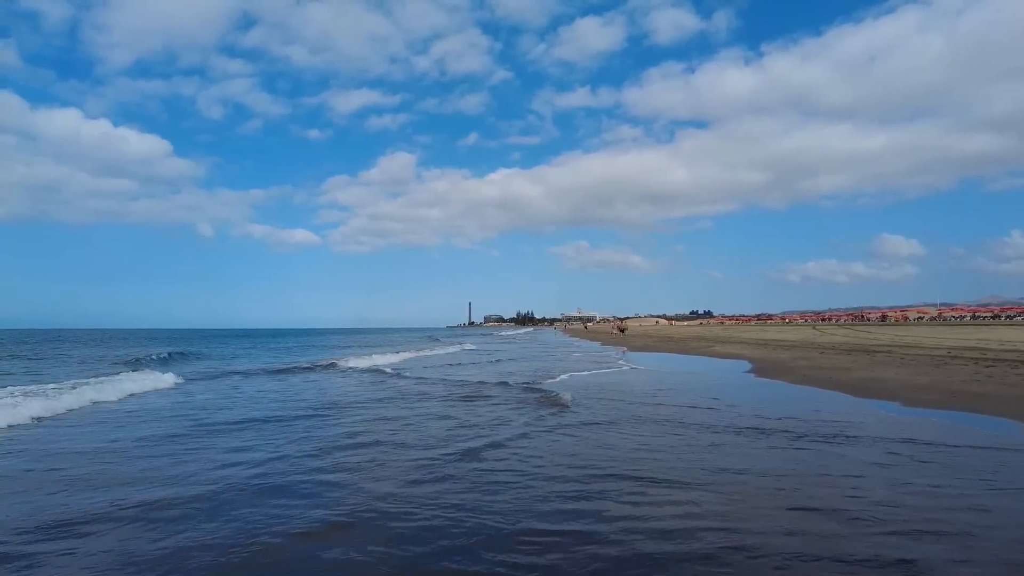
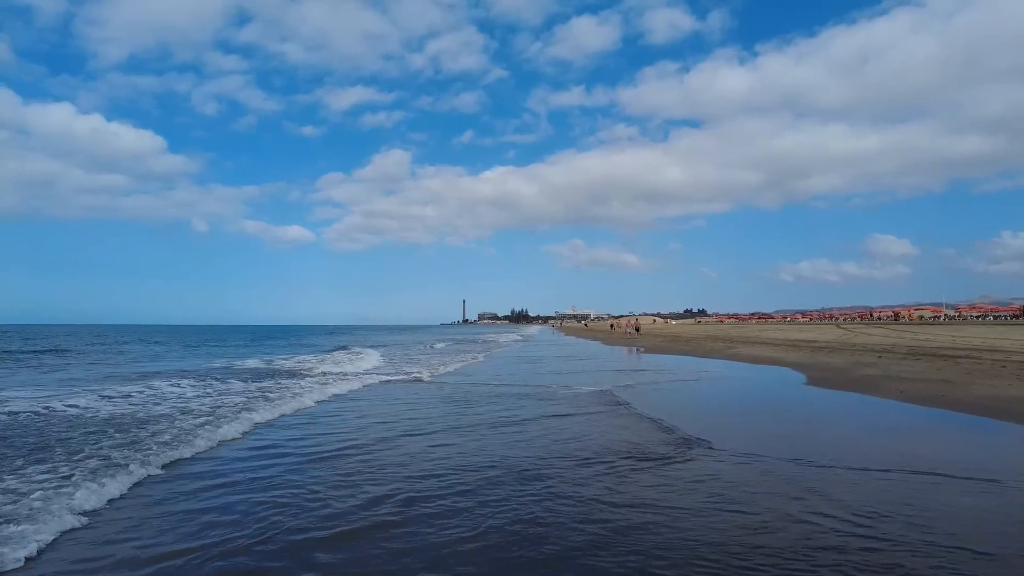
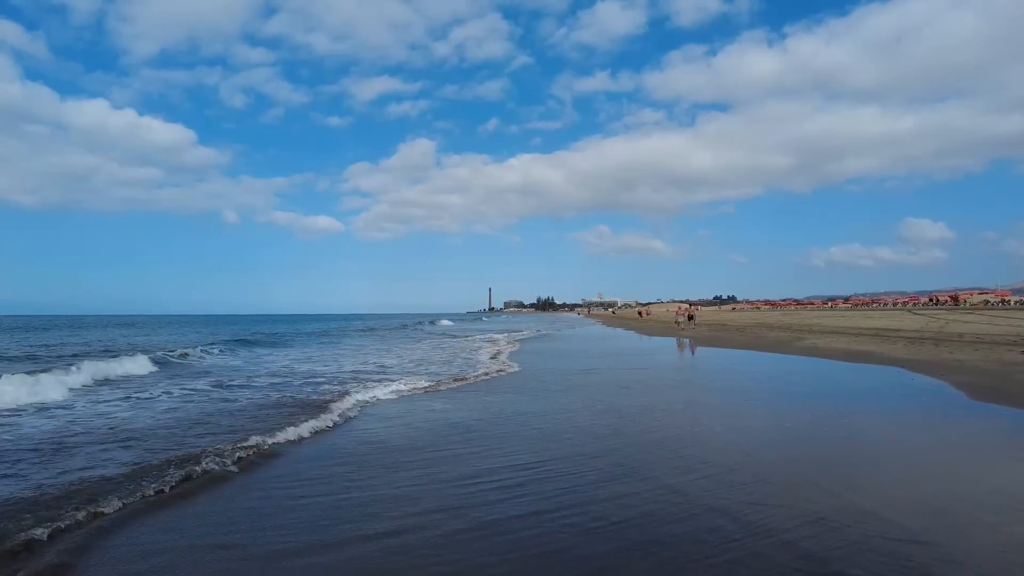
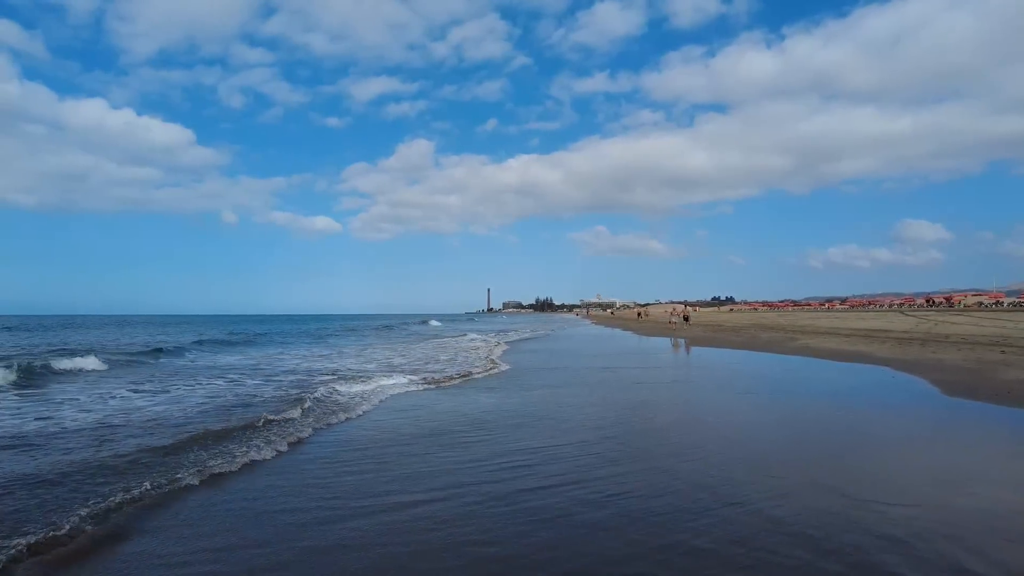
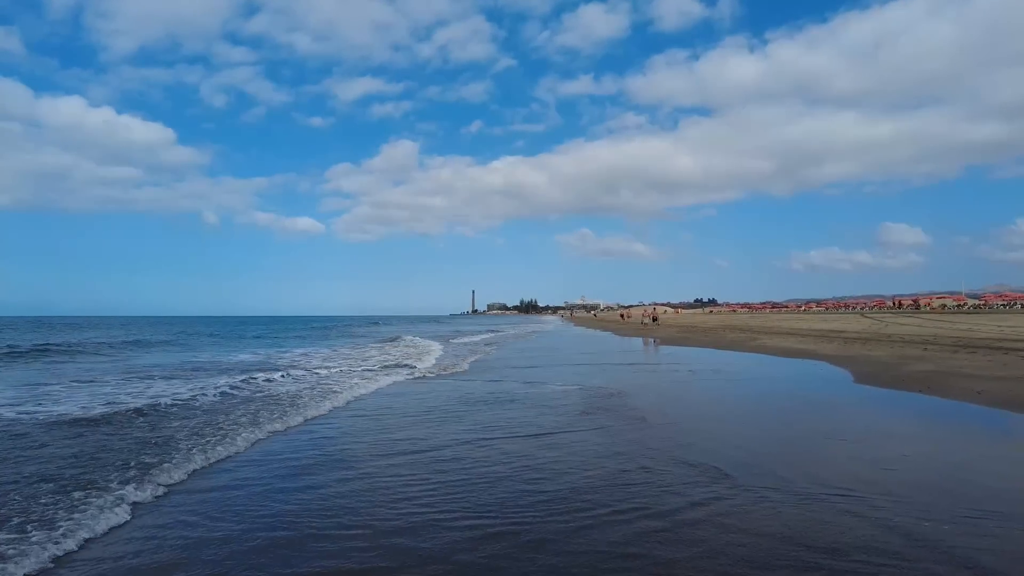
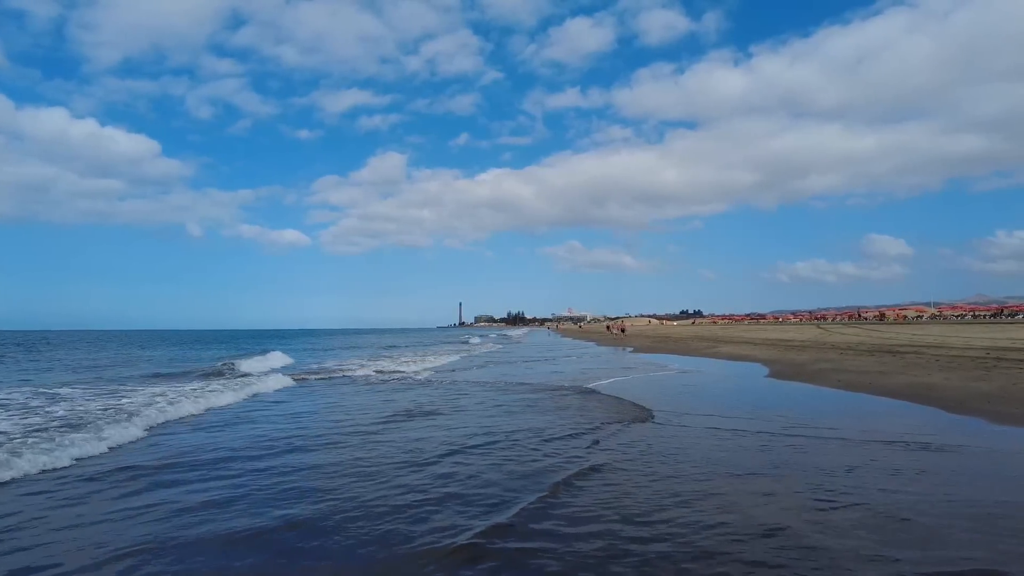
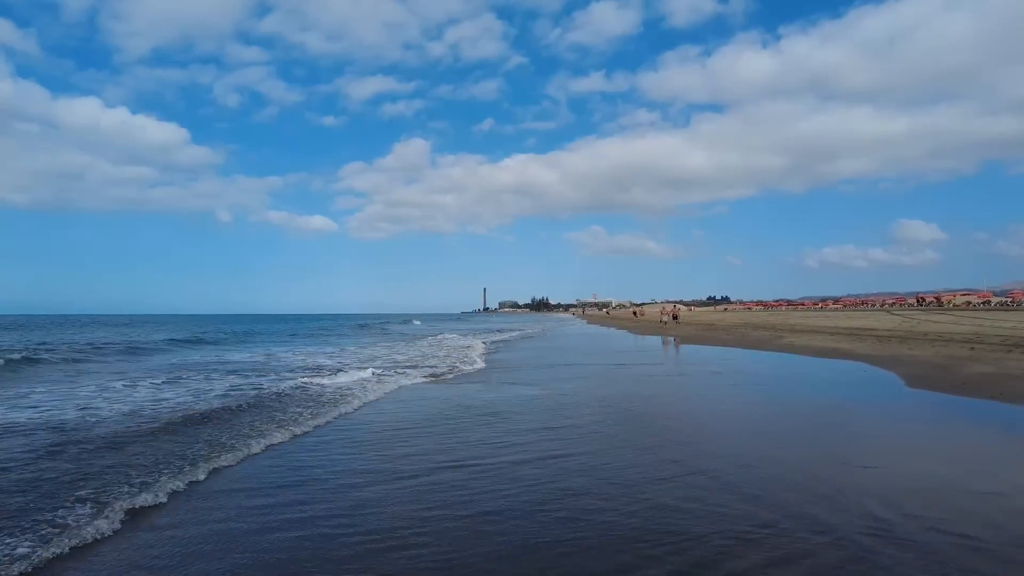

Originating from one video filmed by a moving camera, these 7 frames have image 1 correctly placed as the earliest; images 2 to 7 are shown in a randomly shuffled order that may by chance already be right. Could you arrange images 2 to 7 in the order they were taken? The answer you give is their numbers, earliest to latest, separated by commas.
6, 2, 5, 7, 4, 3
